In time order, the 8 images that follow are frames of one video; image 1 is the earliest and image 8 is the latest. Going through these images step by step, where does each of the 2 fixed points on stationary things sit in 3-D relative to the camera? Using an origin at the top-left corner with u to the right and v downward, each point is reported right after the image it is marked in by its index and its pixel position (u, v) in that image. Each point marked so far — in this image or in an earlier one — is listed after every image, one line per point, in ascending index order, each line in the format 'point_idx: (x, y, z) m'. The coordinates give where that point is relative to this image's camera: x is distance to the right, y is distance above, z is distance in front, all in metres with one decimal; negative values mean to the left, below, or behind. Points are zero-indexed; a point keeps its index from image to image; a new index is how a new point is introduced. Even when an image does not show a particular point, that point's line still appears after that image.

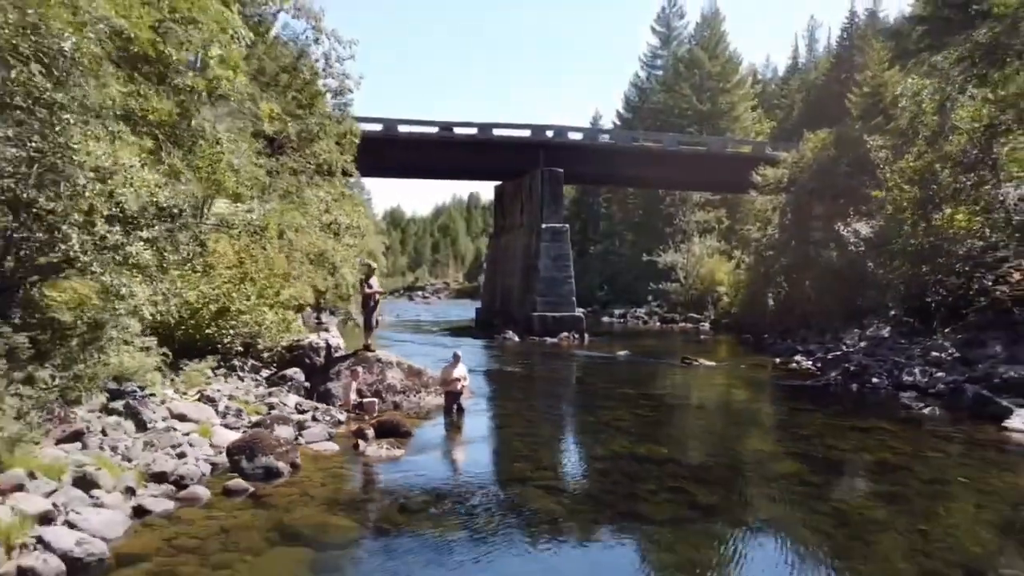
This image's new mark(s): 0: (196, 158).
0: (-5.2, +2.2, +19.1) m
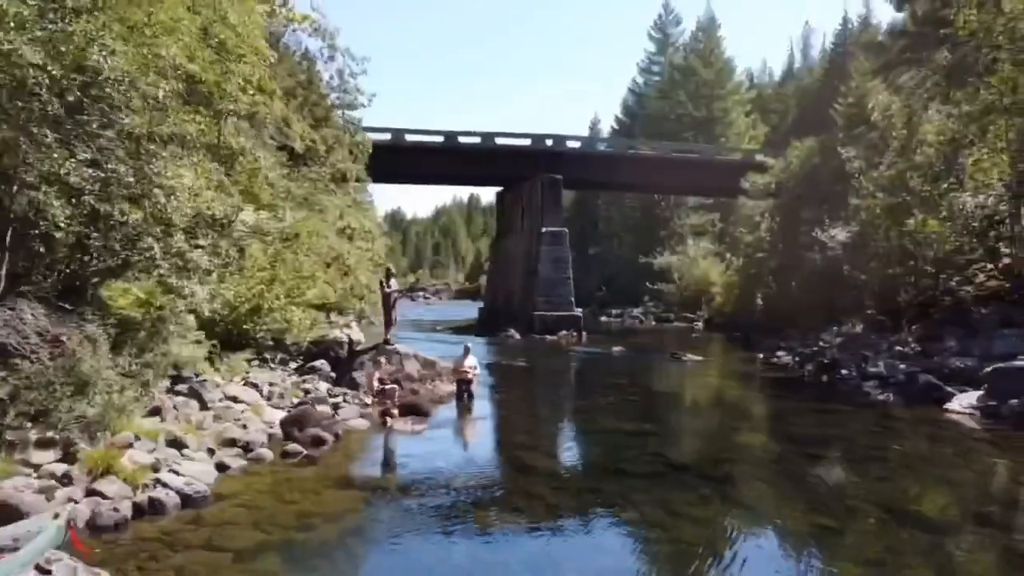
0: (-5.1, +2.1, +21.7) m
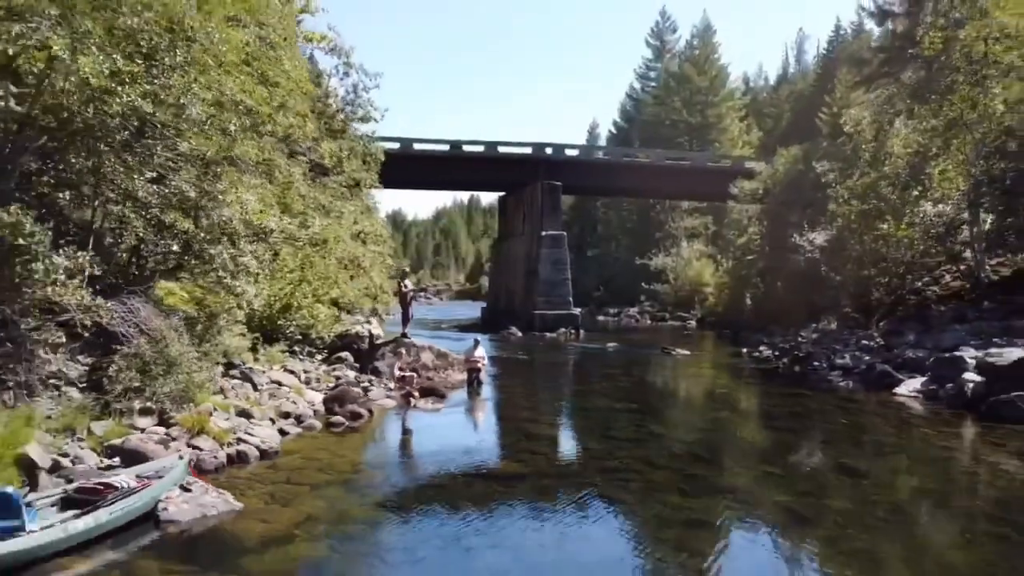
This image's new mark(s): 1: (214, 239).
0: (-5.0, +2.2, +24.7) m
1: (-4.4, +0.8, +16.4) m
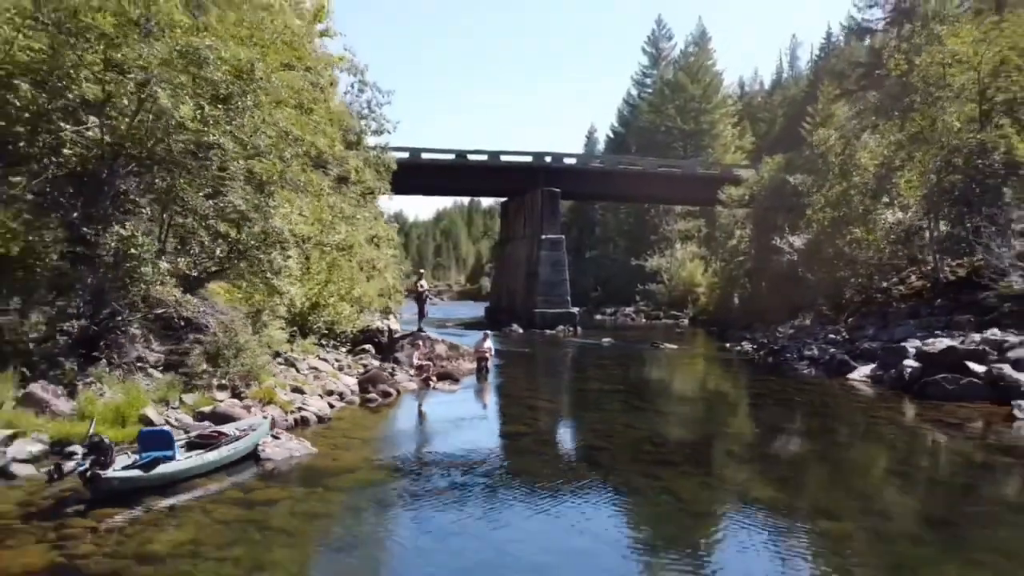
0: (-4.9, +2.2, +28.2) m
1: (-4.3, +0.8, +19.9) m
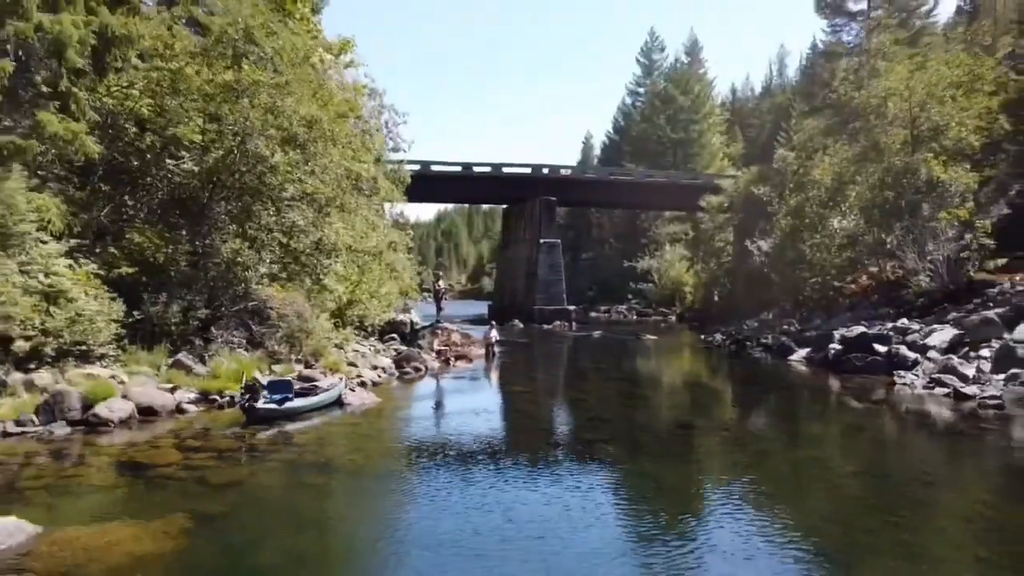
0: (-4.8, +2.2, +34.3) m
1: (-4.2, +0.8, +26.0) m
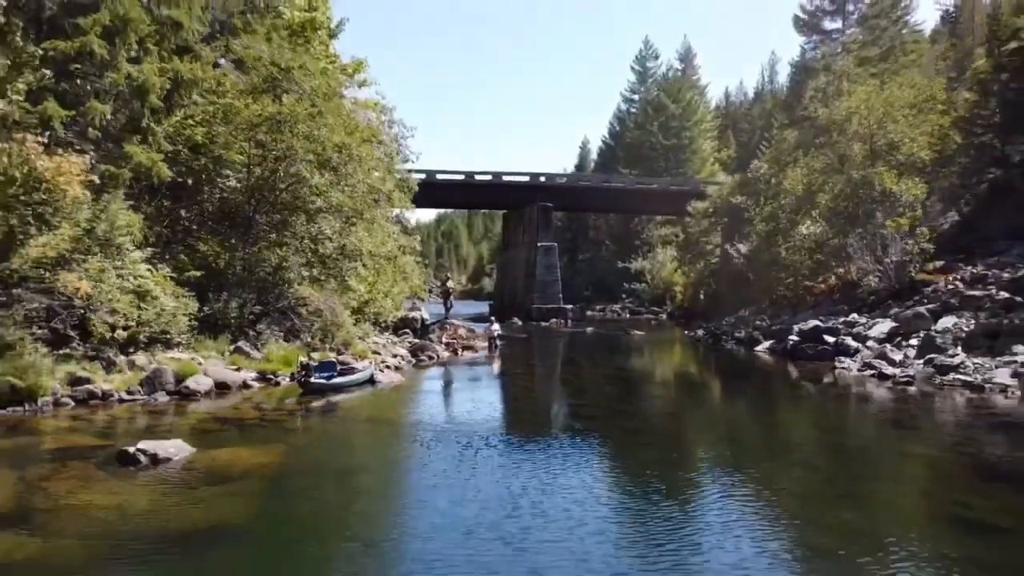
0: (-4.9, +2.2, +38.9) m
1: (-4.3, +0.9, +30.6) m
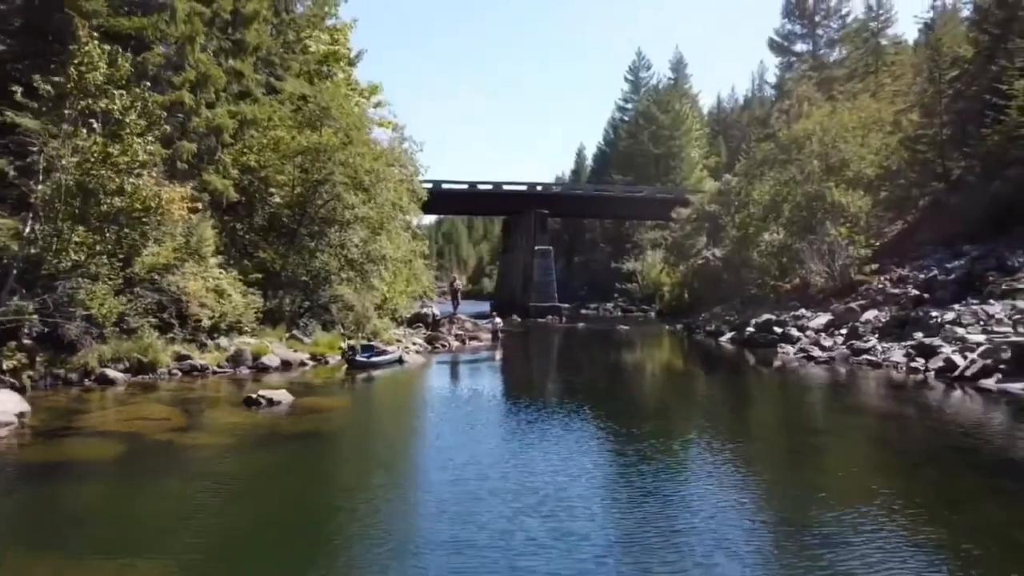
0: (-4.9, +2.2, +45.2) m
1: (-4.3, +0.9, +36.9) m
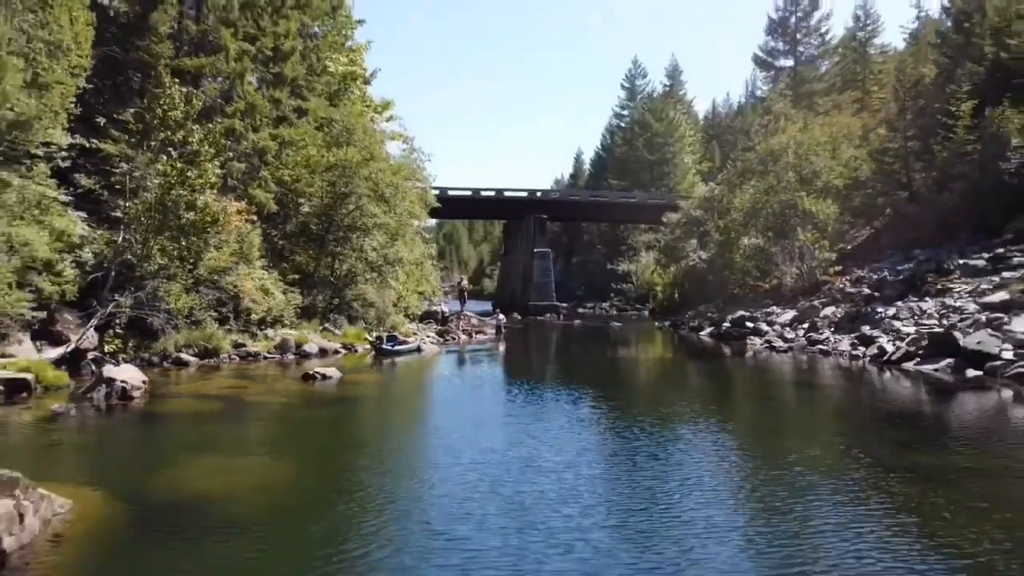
0: (-4.8, +2.2, +50.2) m
1: (-4.2, +0.9, +41.9) m
